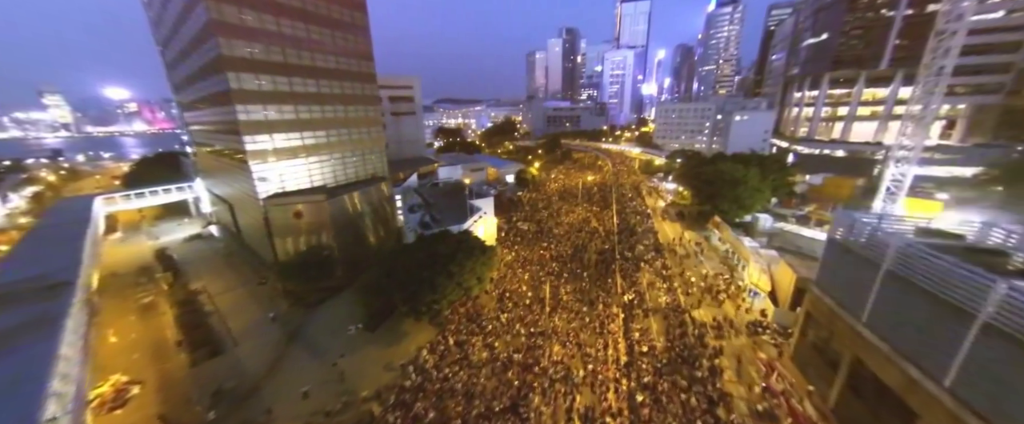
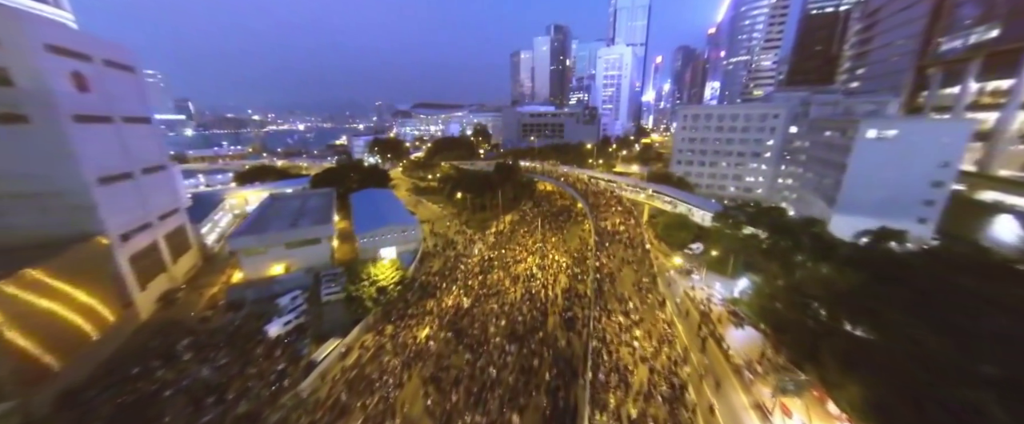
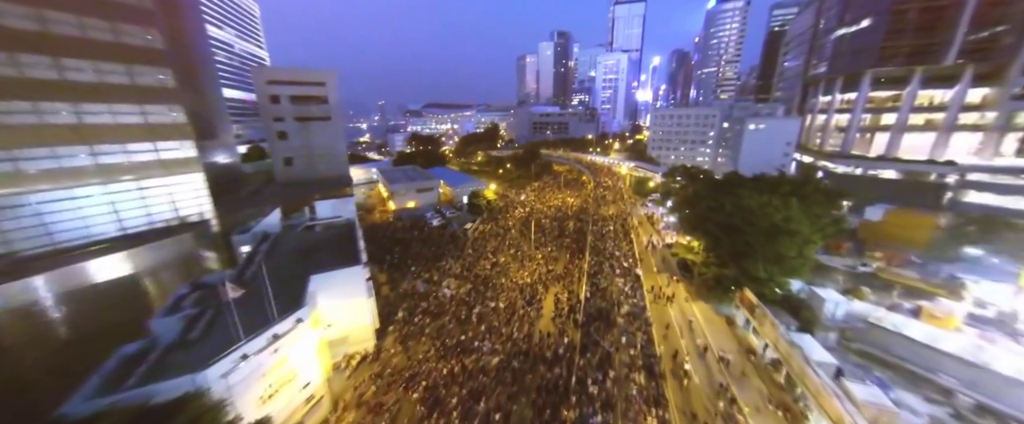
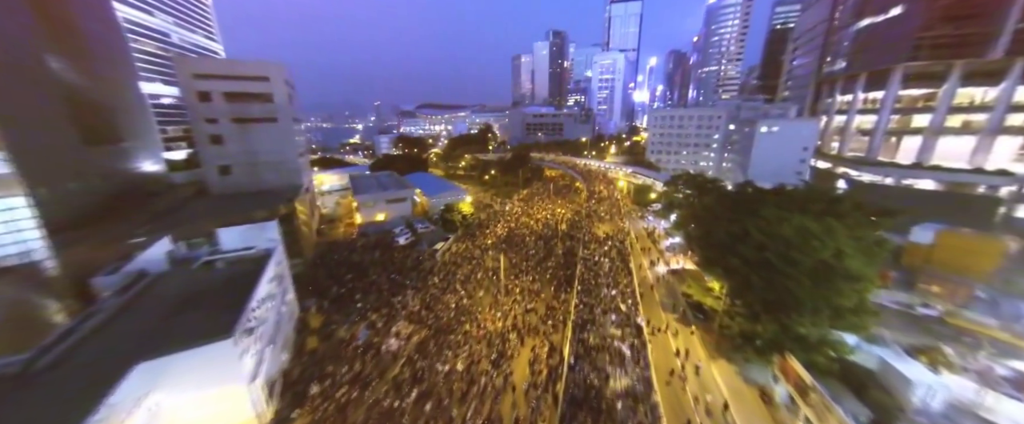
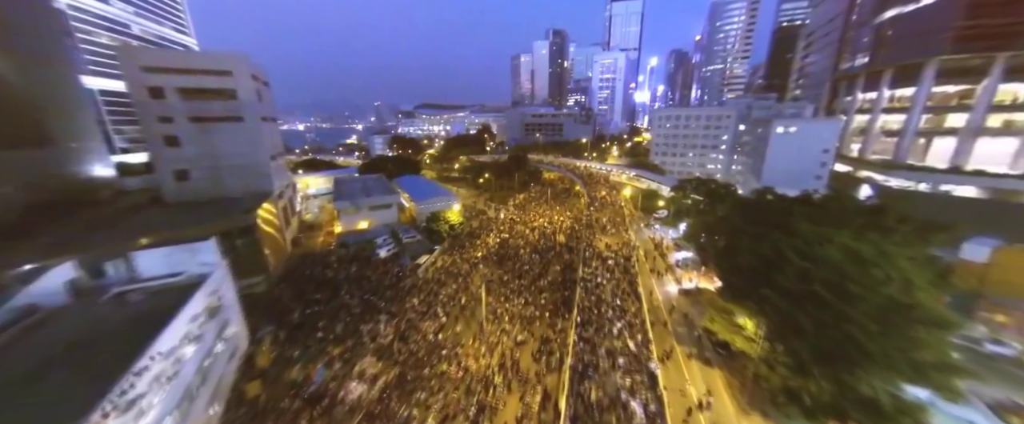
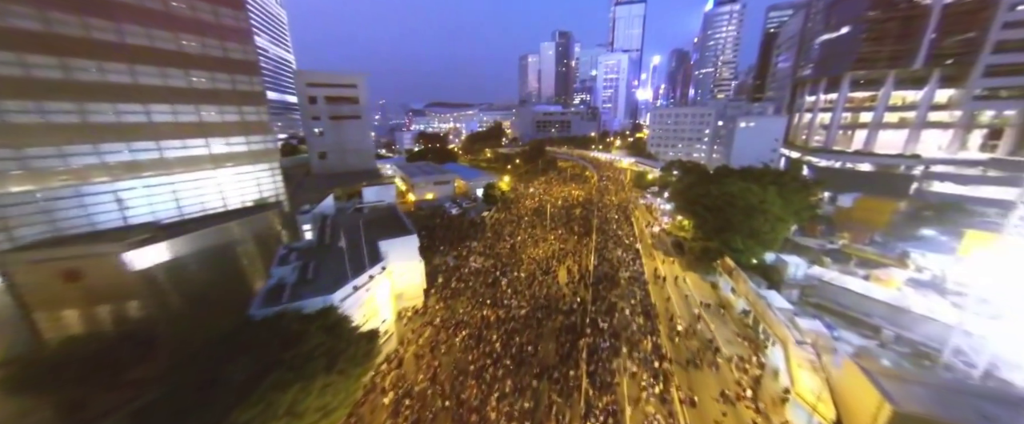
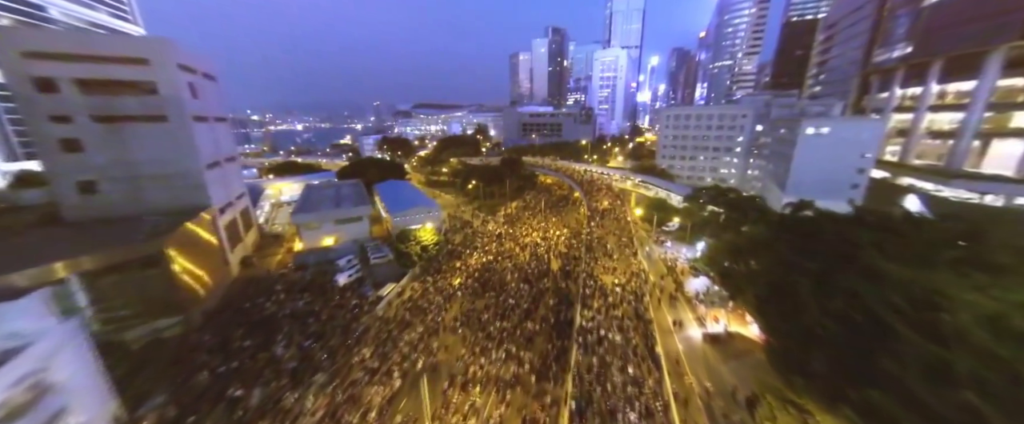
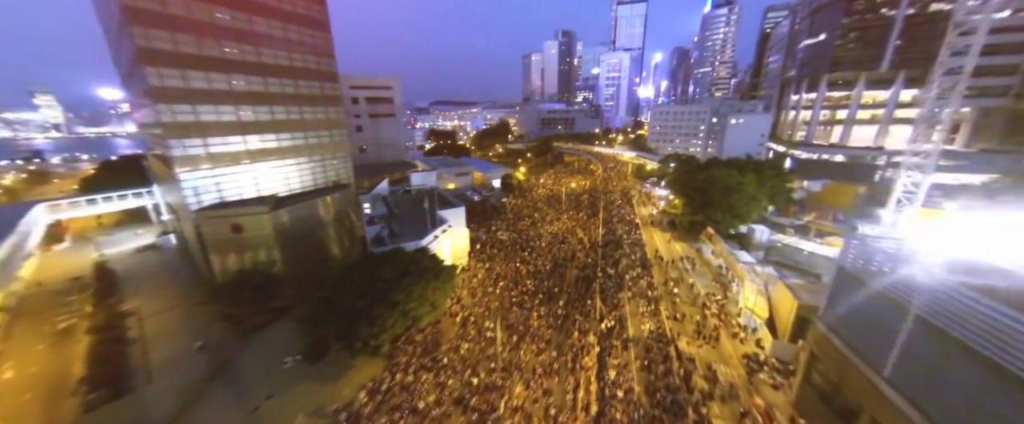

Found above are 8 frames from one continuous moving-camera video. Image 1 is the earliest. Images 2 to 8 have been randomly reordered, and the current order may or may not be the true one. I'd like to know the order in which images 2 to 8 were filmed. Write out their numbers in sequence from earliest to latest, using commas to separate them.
8, 6, 3, 4, 5, 7, 2
